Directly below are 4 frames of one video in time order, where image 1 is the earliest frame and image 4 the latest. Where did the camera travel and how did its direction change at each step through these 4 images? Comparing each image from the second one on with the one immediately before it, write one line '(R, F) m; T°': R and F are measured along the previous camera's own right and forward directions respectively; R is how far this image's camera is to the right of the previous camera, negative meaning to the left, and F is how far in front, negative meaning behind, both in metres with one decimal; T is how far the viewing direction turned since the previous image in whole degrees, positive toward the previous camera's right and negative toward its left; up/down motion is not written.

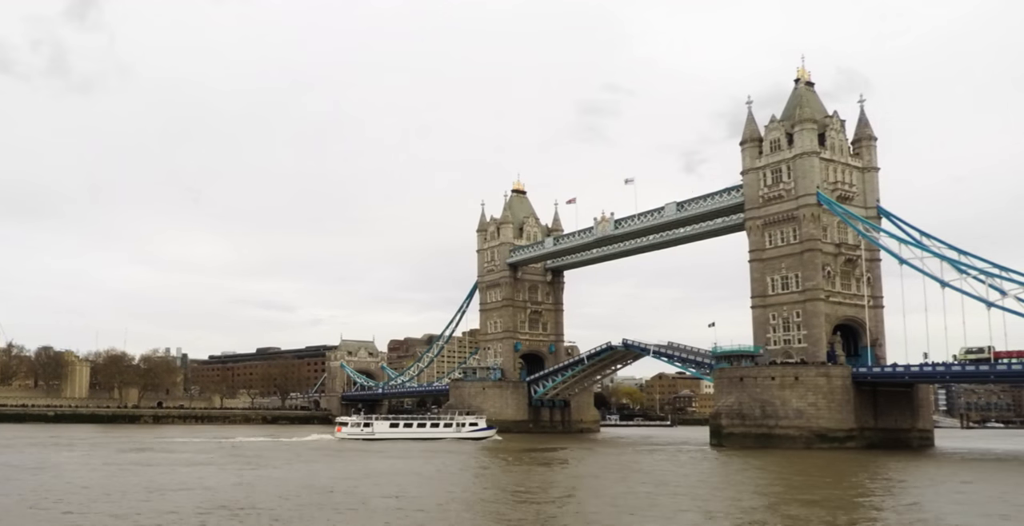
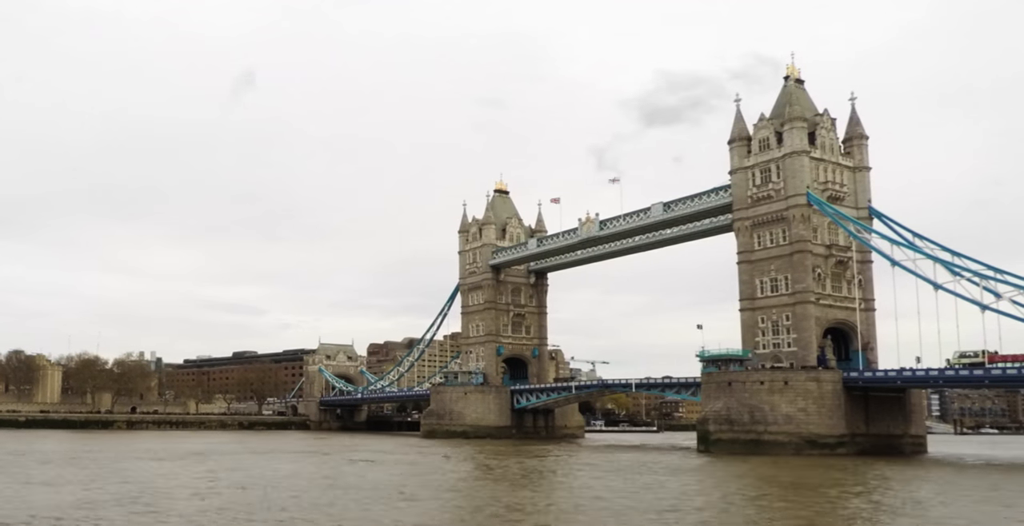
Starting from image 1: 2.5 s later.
(0.0, +1.5) m; +1°
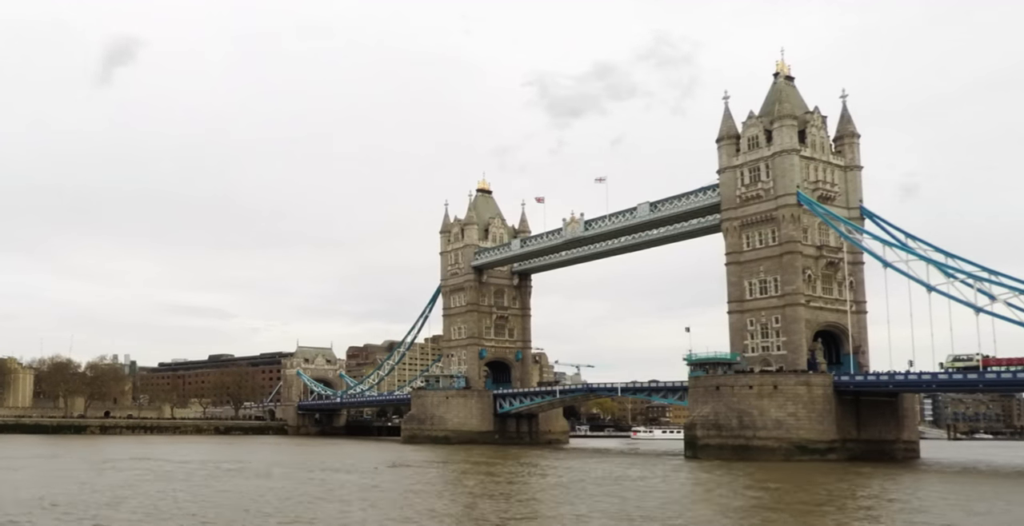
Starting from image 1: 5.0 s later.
(0.0, +1.5) m; +1°
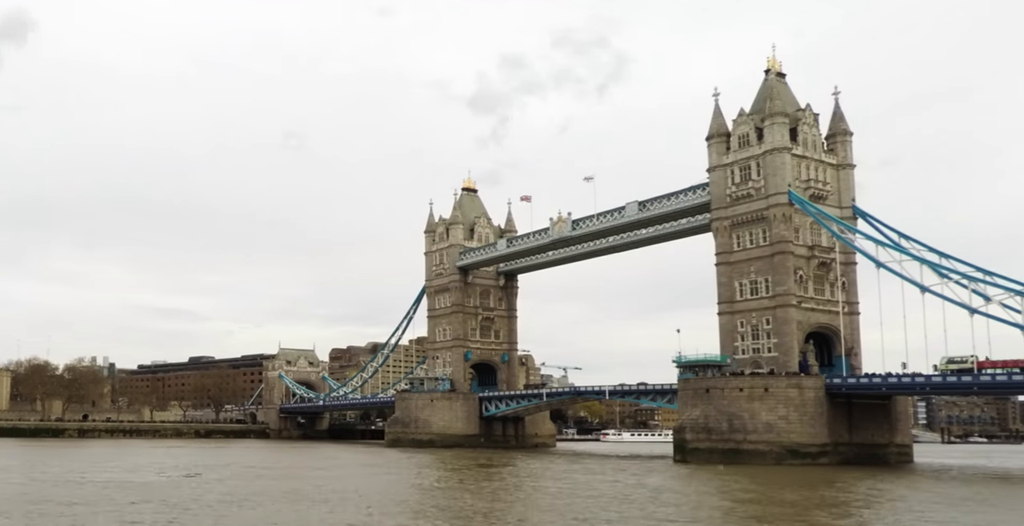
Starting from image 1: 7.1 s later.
(0.0, +1.1) m; +1°
